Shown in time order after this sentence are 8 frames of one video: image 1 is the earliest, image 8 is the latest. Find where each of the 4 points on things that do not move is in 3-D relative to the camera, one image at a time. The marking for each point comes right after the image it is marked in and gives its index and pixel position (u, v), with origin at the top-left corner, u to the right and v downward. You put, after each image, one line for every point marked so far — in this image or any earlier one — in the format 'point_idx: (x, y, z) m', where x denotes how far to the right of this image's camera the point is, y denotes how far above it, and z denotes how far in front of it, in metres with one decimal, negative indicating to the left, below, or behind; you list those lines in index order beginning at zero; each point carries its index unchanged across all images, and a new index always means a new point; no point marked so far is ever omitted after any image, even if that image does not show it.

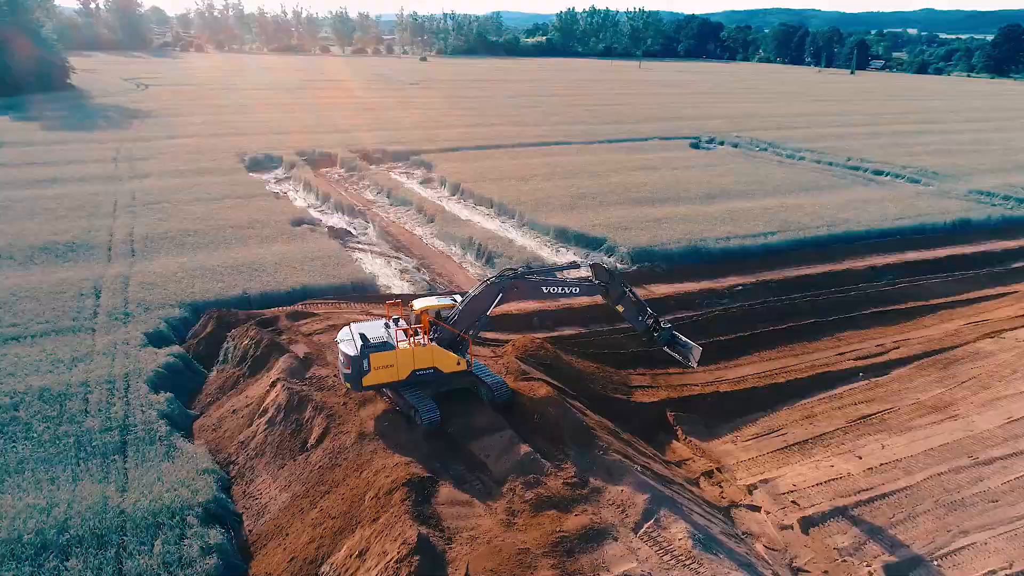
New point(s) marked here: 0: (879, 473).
0: (+7.6, -3.8, +14.7) m
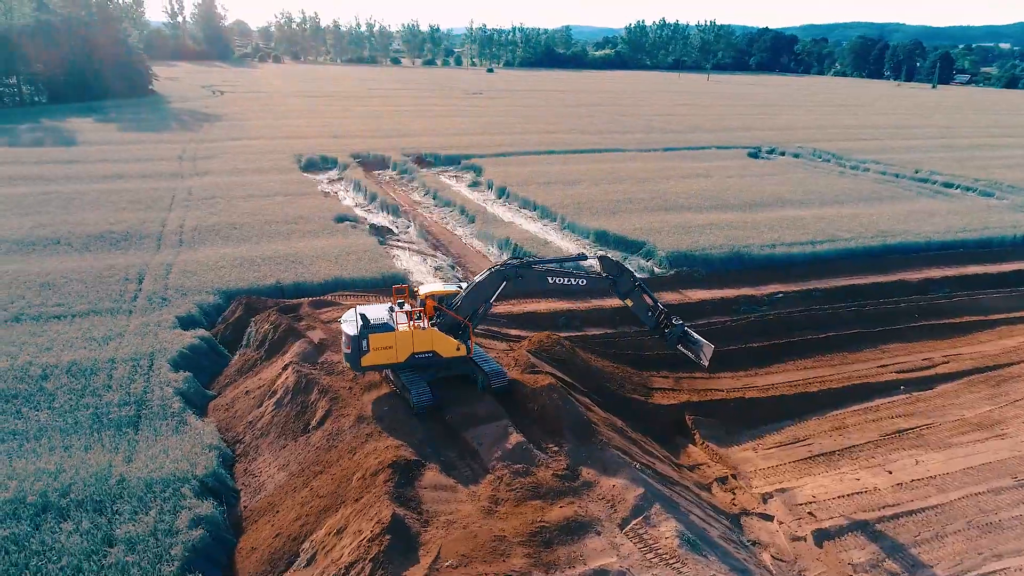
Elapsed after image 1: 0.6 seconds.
0: (+7.6, -3.9, +13.8) m
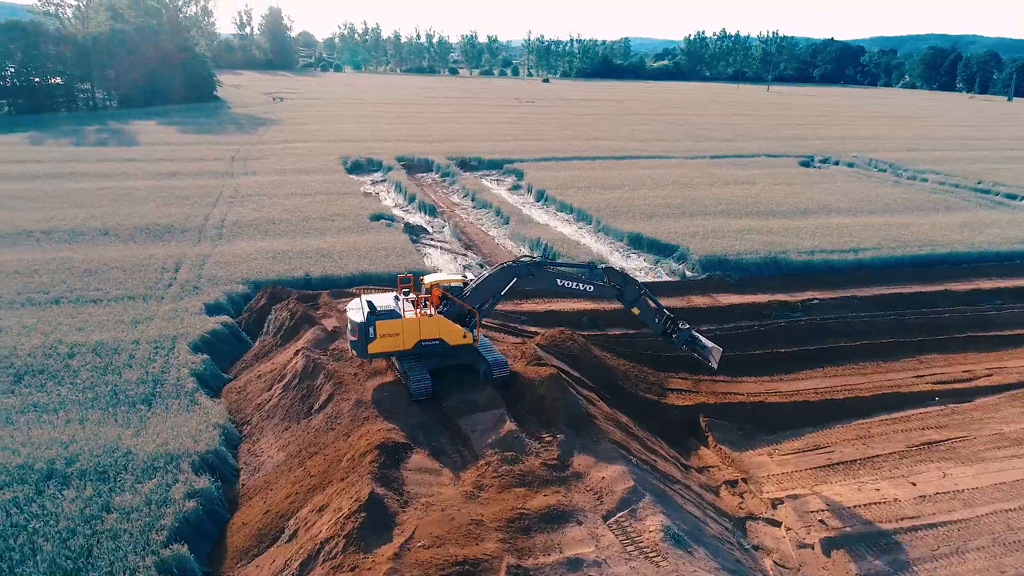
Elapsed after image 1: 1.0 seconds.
0: (+7.6, -3.9, +13.0) m
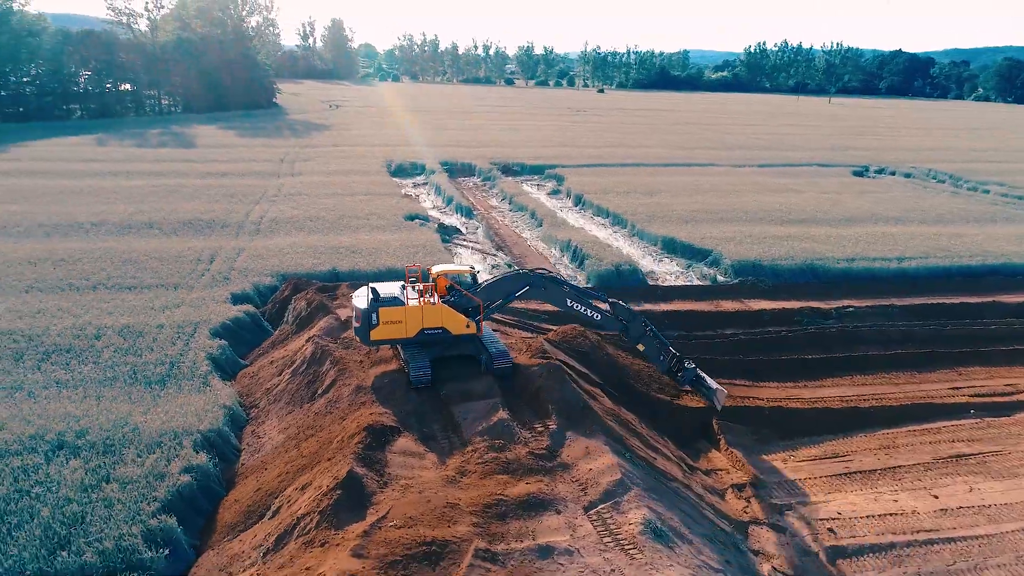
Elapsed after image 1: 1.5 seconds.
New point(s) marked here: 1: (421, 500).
0: (+7.6, -3.9, +12.3) m
1: (-1.2, -2.7, +9.1) m
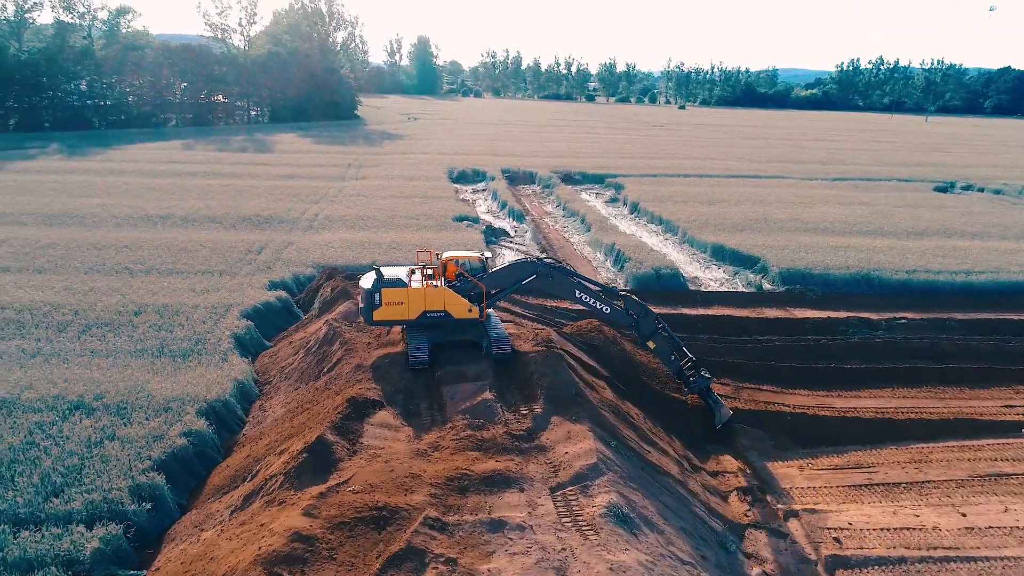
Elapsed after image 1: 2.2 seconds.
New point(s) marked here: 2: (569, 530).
0: (+7.4, -3.9, +11.2) m
1: (-1.6, -2.3, +9.1) m
2: (+0.7, -2.8, +8.3) m
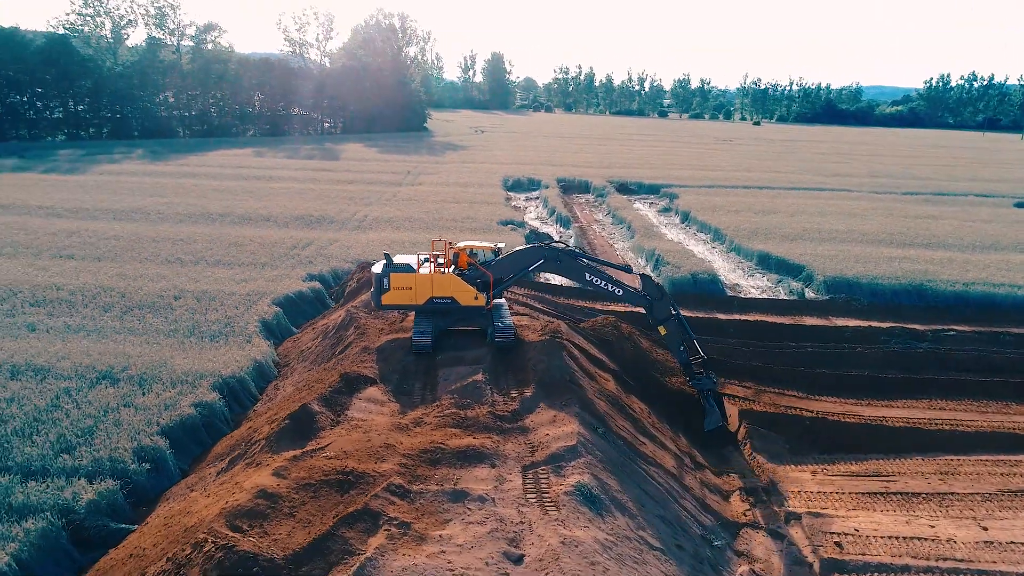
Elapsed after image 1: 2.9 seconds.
0: (+7.2, -3.9, +10.5) m
1: (-1.9, -2.0, +9.3) m
2: (+0.2, -2.5, +8.2) m
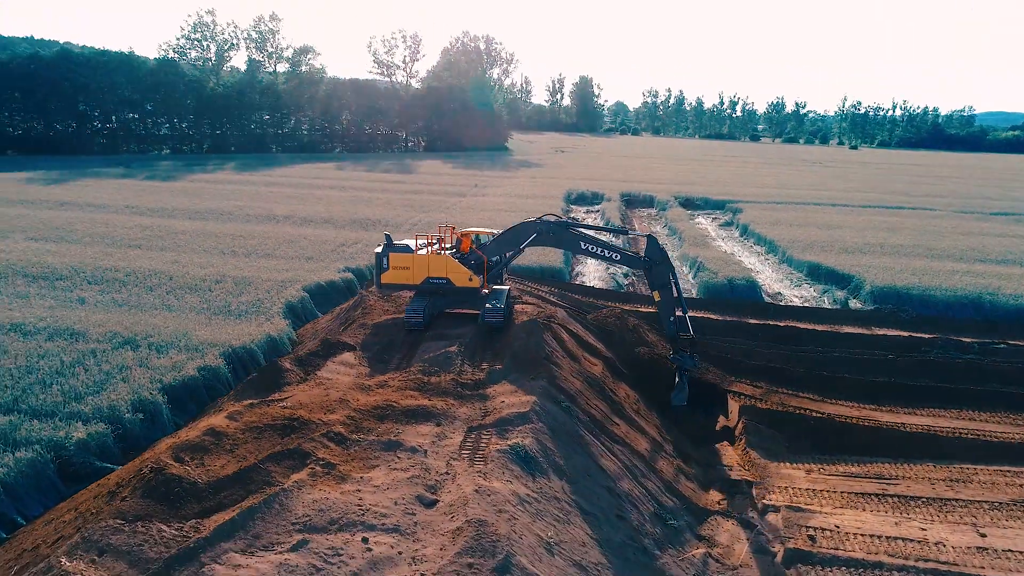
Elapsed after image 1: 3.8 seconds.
0: (+6.5, -3.7, +9.7) m
1: (-2.6, -1.4, +9.7) m
2: (-0.6, -2.0, +8.4) m
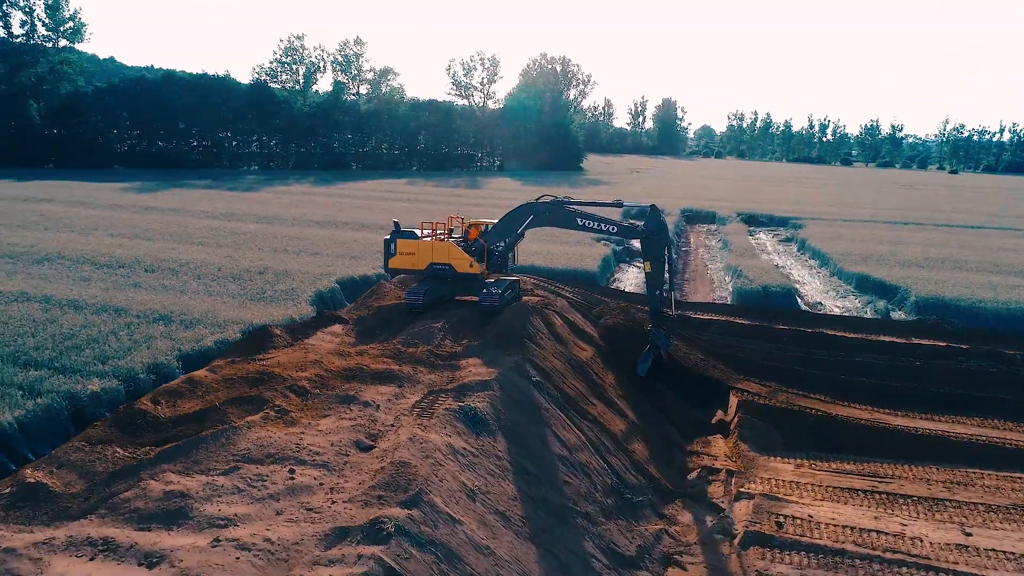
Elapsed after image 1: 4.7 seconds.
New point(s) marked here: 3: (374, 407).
0: (+5.9, -3.4, +9.2) m
1: (-3.0, -1.0, +10.3) m
2: (-1.2, -1.6, +8.8) m
3: (-1.7, -1.5, +8.9) m
